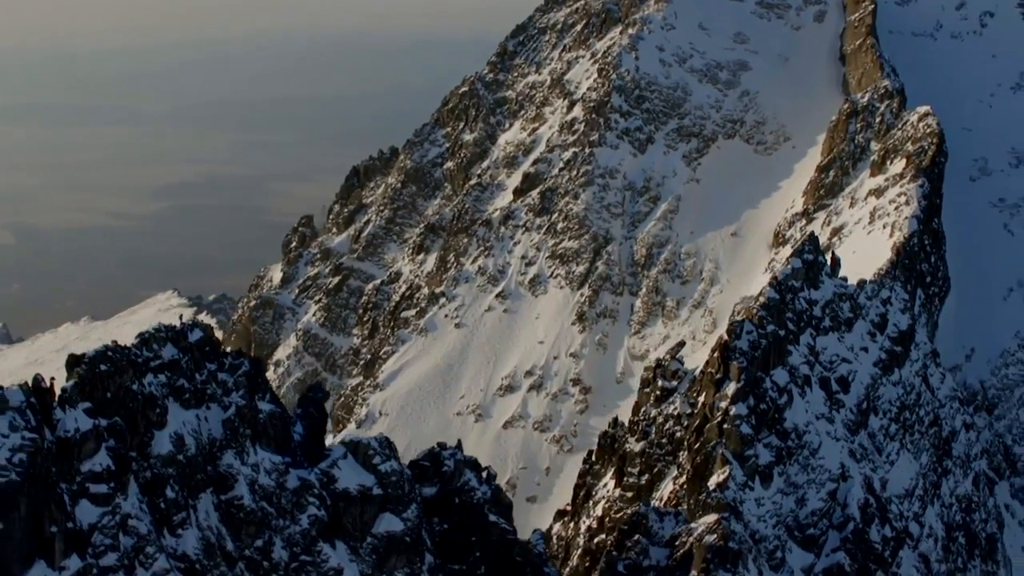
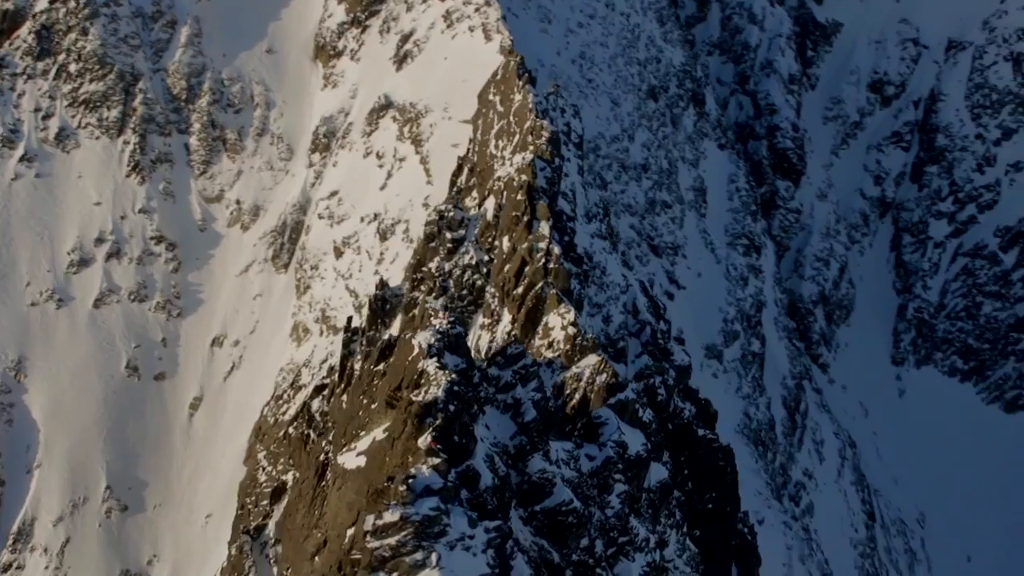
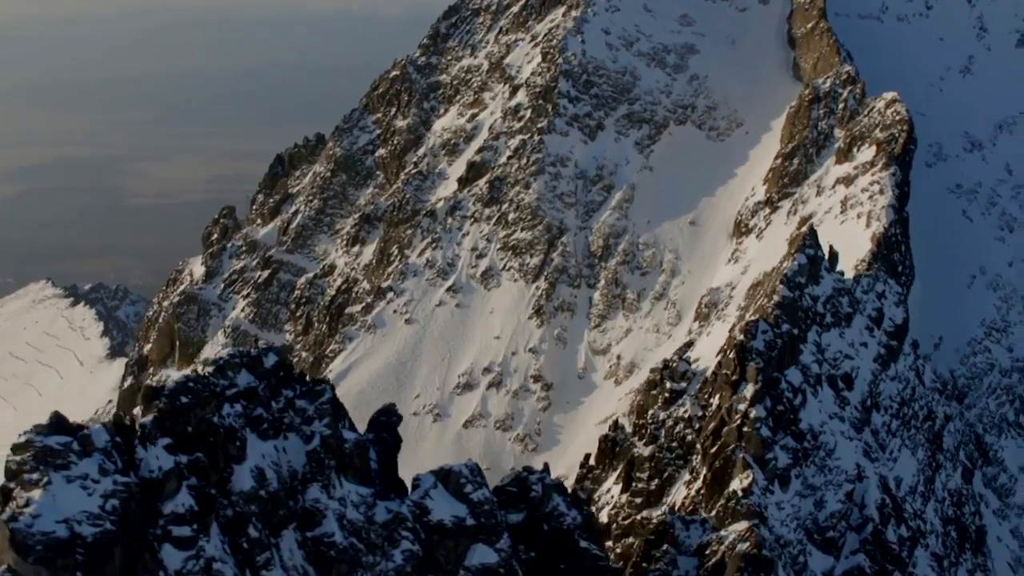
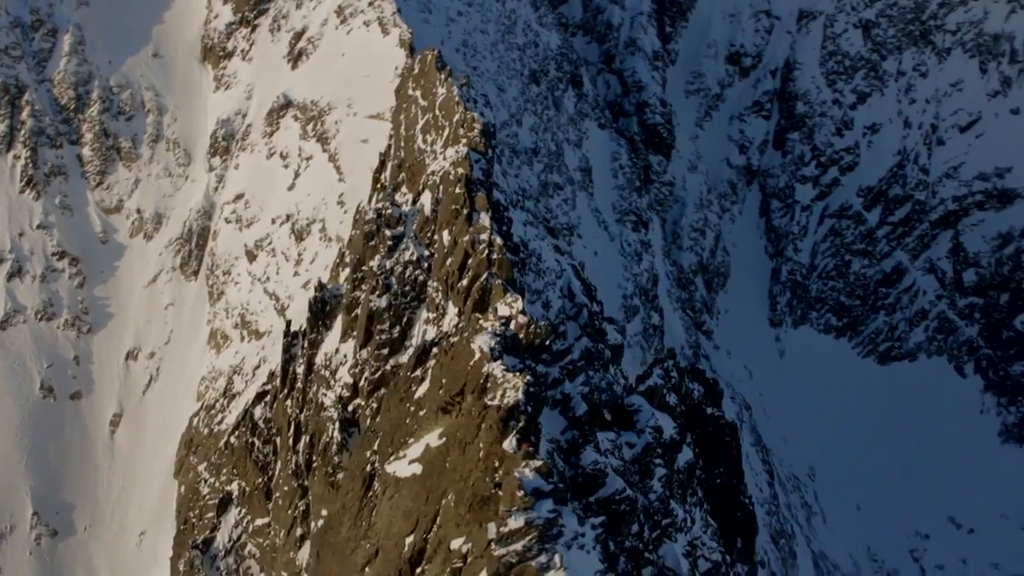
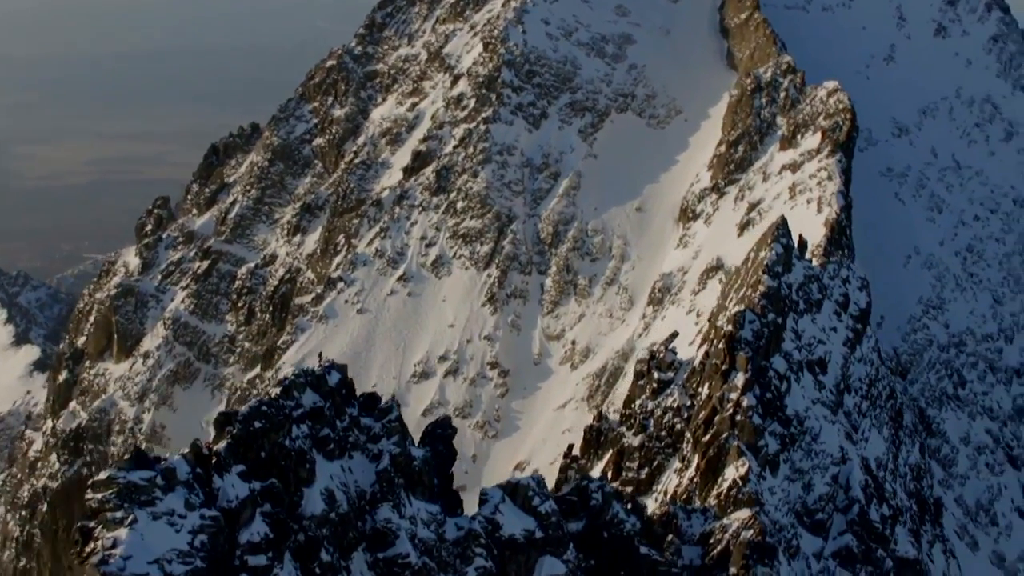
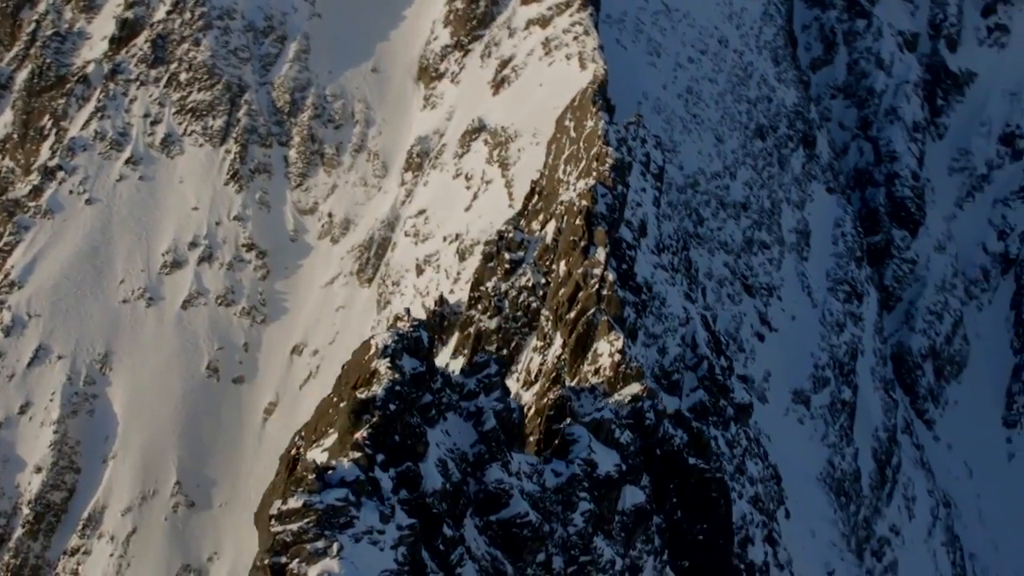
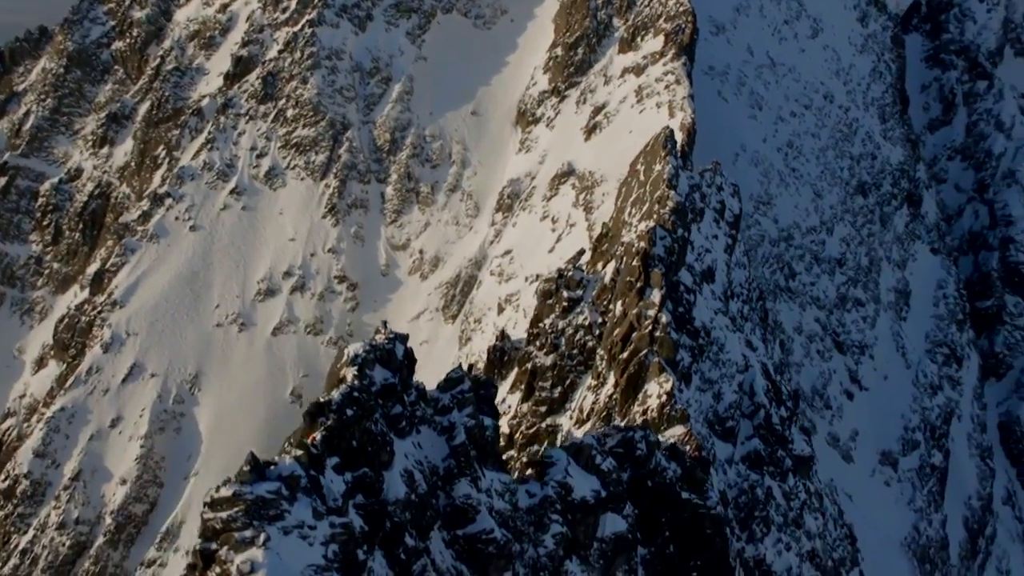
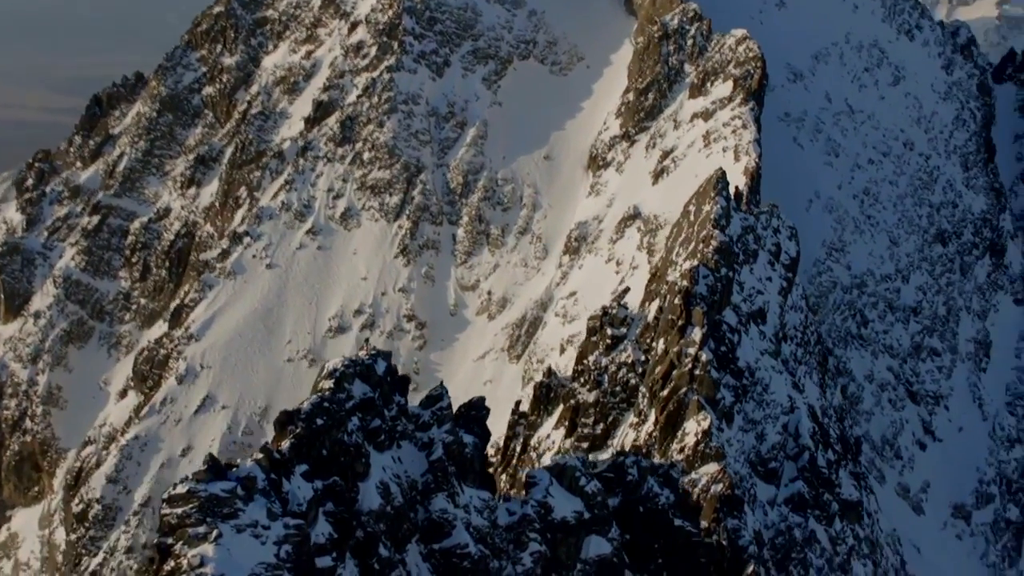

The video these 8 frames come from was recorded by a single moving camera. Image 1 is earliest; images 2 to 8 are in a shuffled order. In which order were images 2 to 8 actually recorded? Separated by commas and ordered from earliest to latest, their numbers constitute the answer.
3, 5, 8, 7, 6, 2, 4
